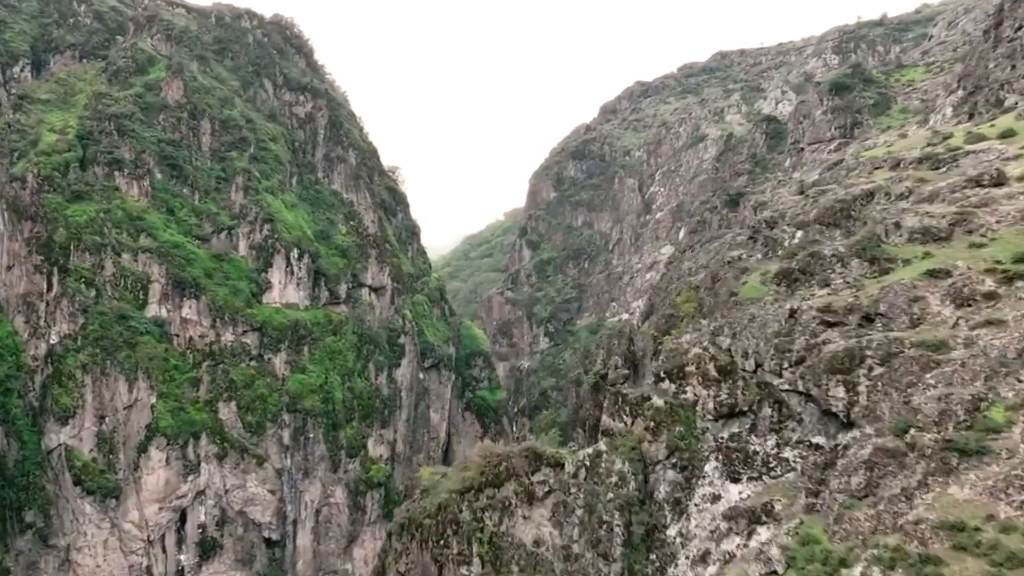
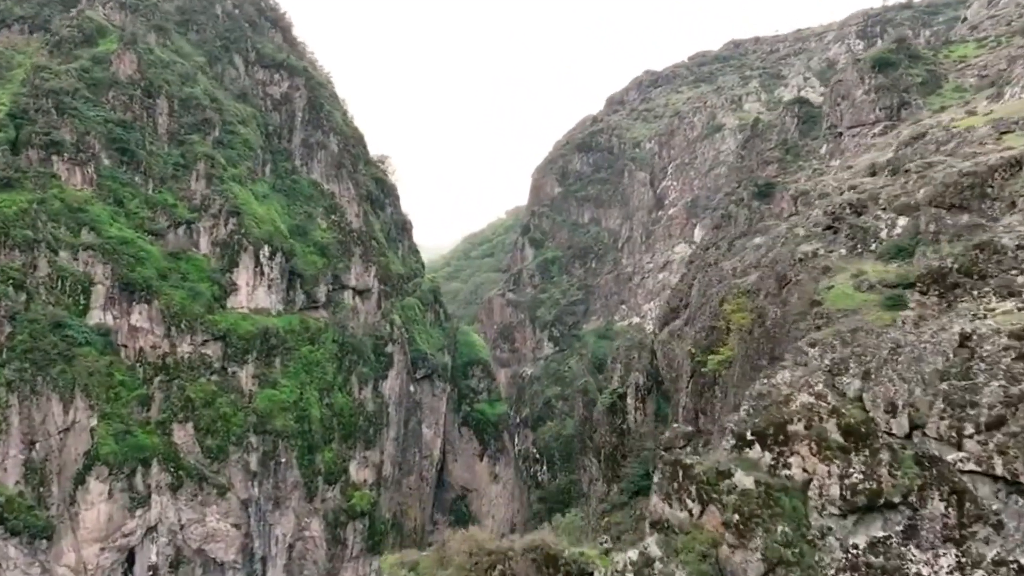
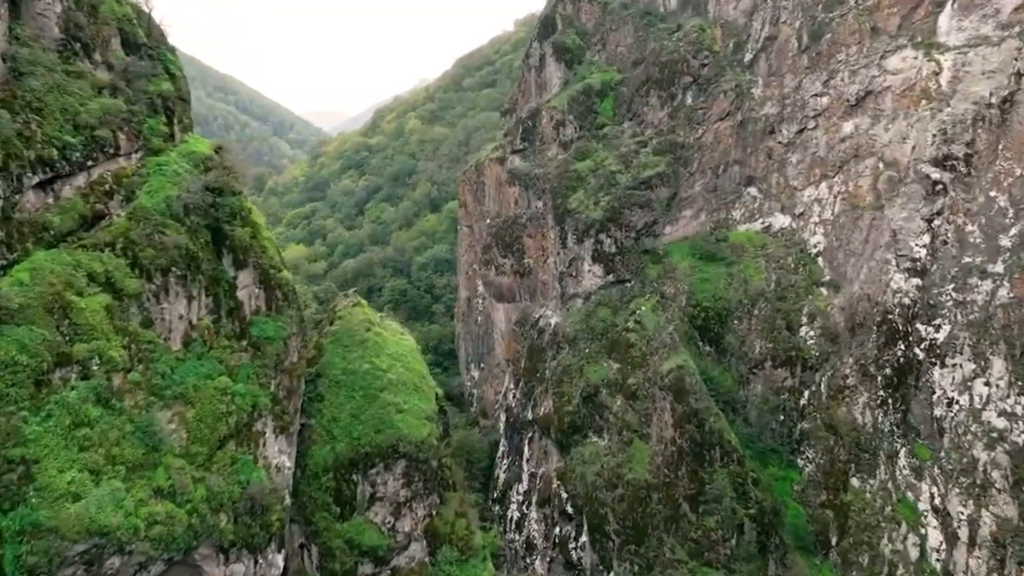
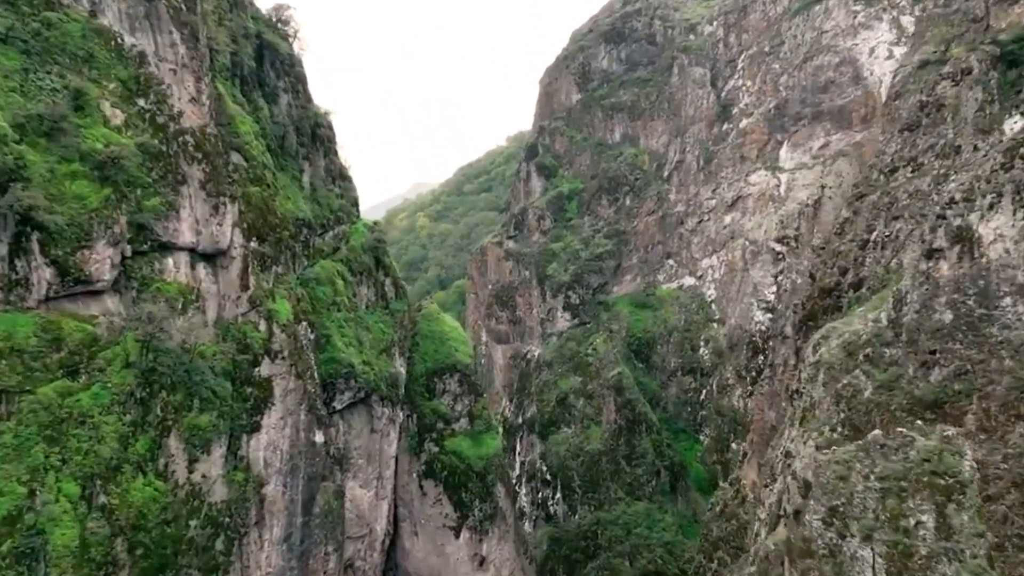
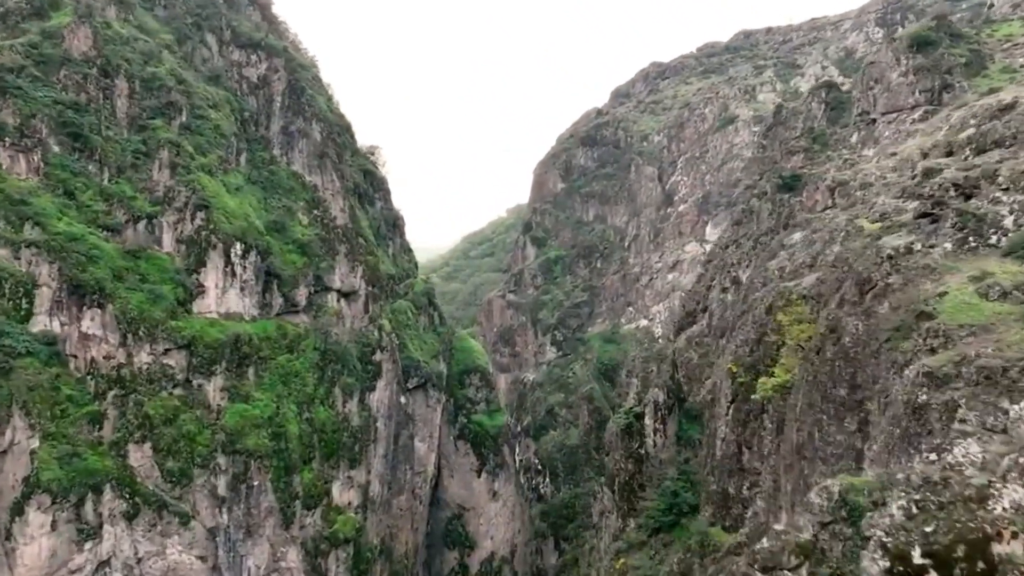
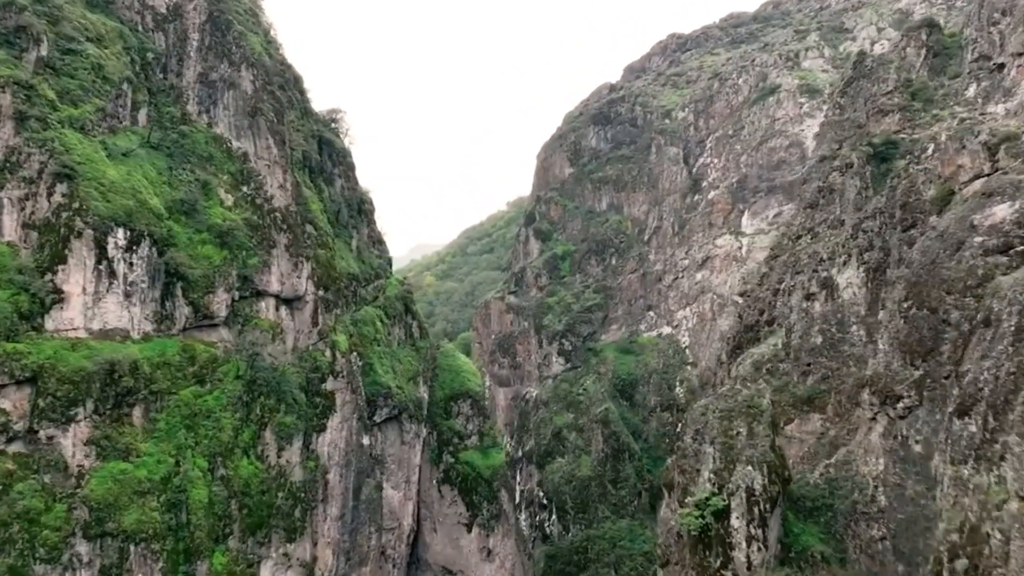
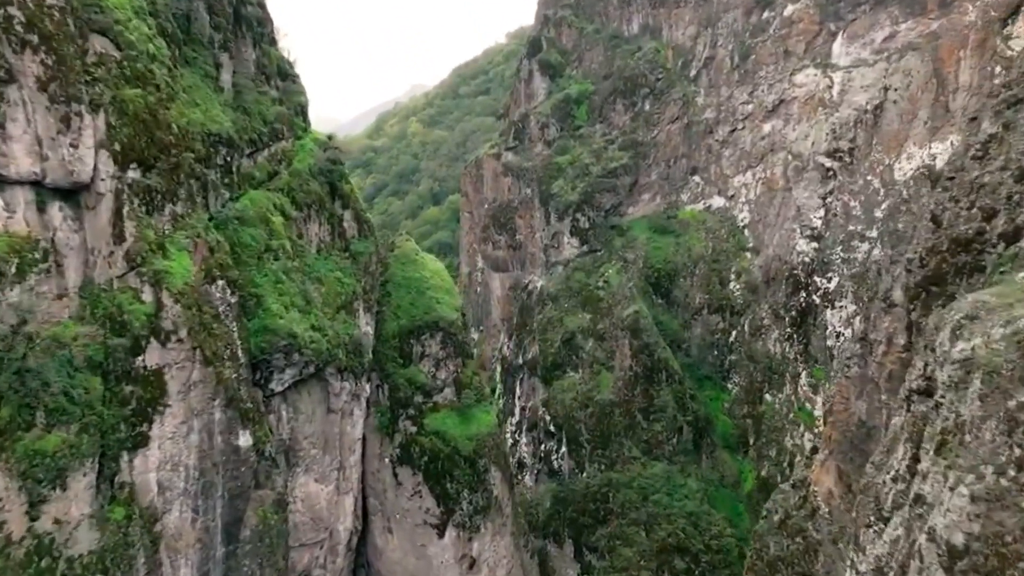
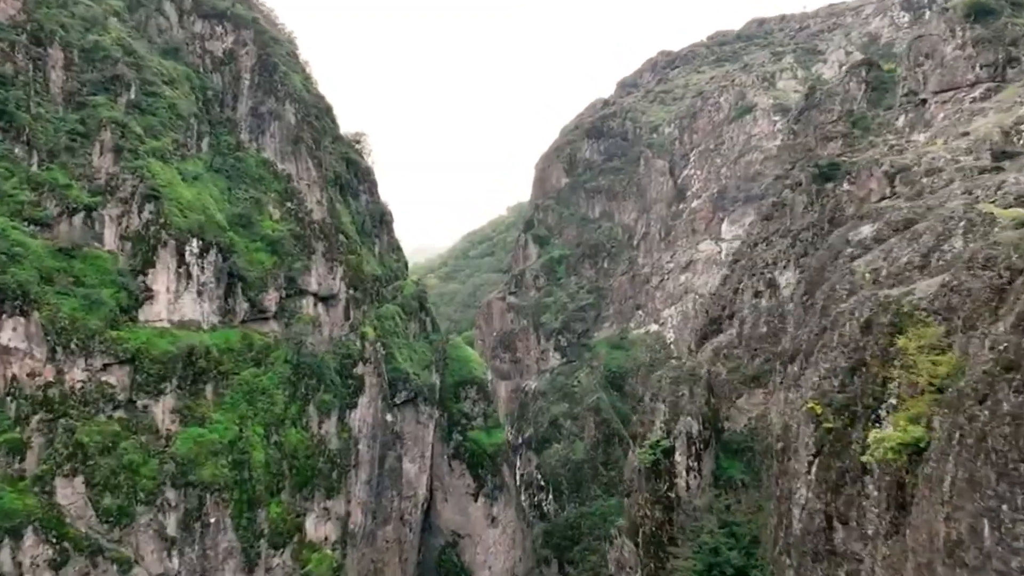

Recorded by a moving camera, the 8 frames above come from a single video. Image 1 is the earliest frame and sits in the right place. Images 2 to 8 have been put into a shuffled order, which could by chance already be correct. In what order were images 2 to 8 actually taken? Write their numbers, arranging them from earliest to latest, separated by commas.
2, 5, 8, 6, 4, 7, 3
